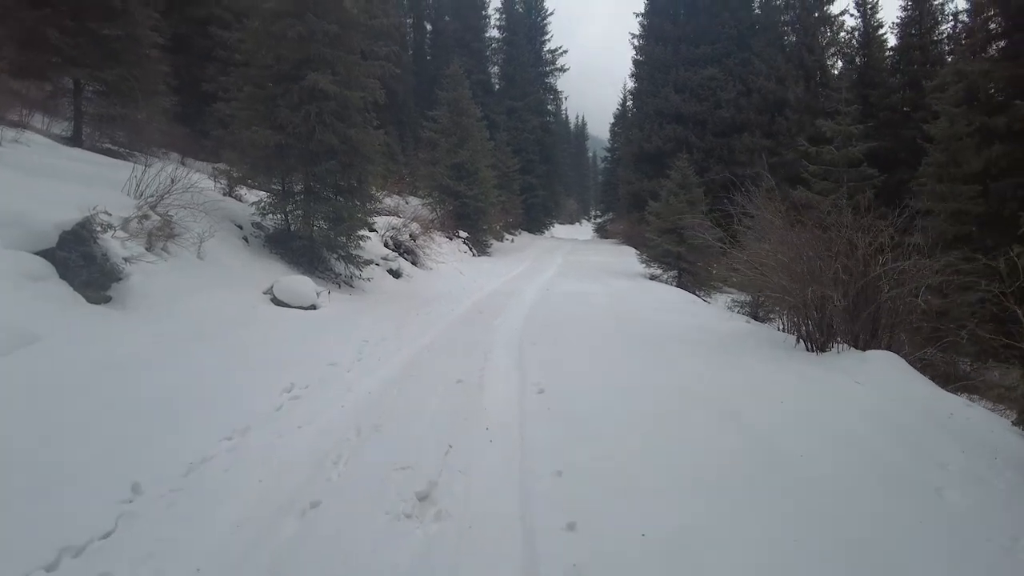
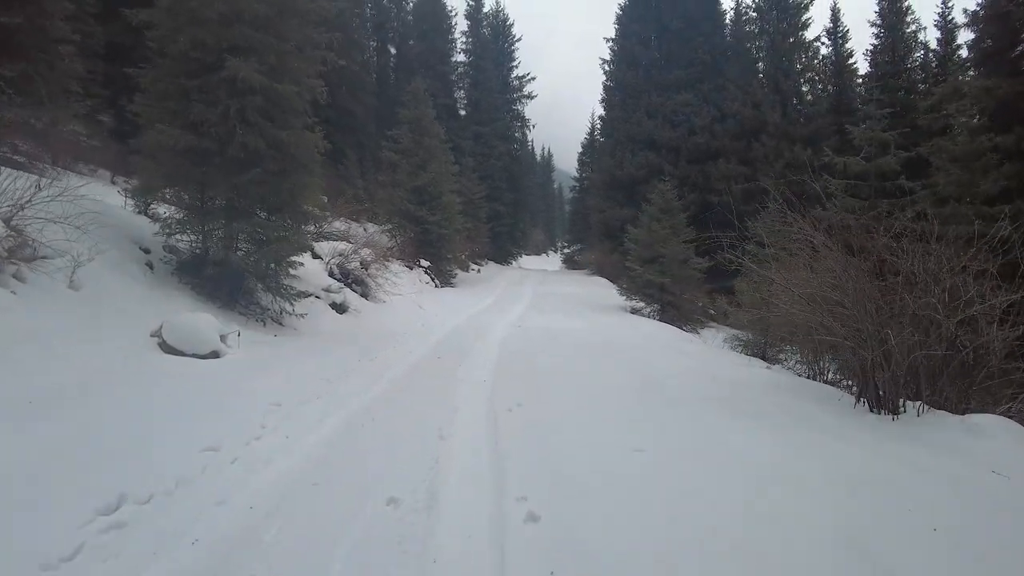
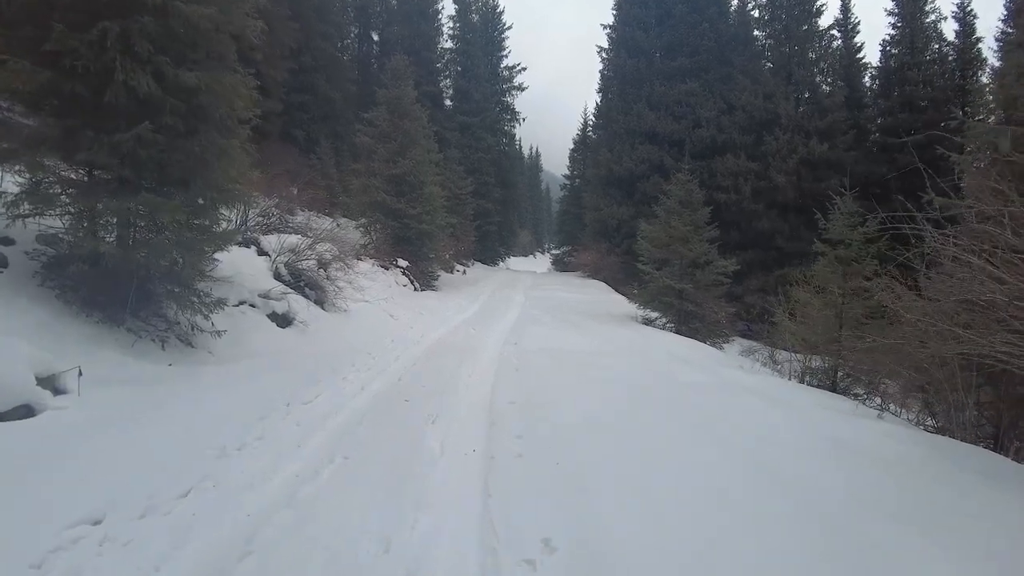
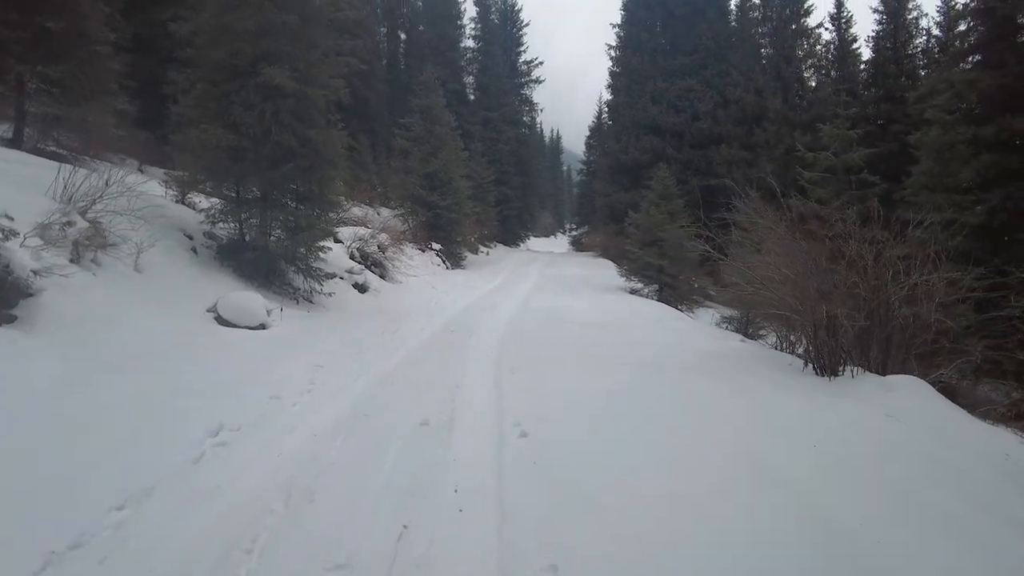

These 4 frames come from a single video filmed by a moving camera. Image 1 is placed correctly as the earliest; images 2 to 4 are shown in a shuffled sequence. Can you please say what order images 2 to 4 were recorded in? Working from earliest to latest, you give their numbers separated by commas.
4, 2, 3
